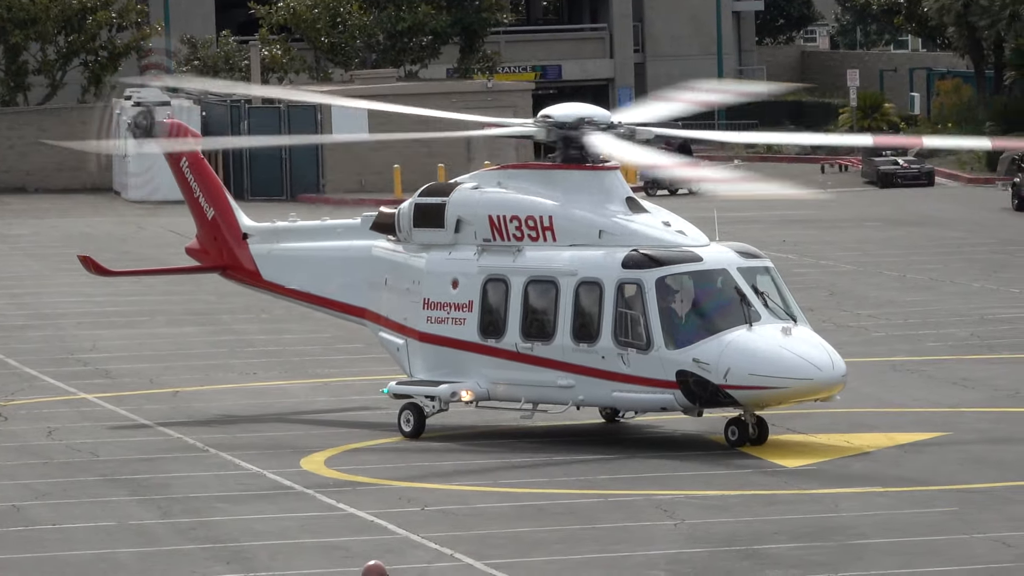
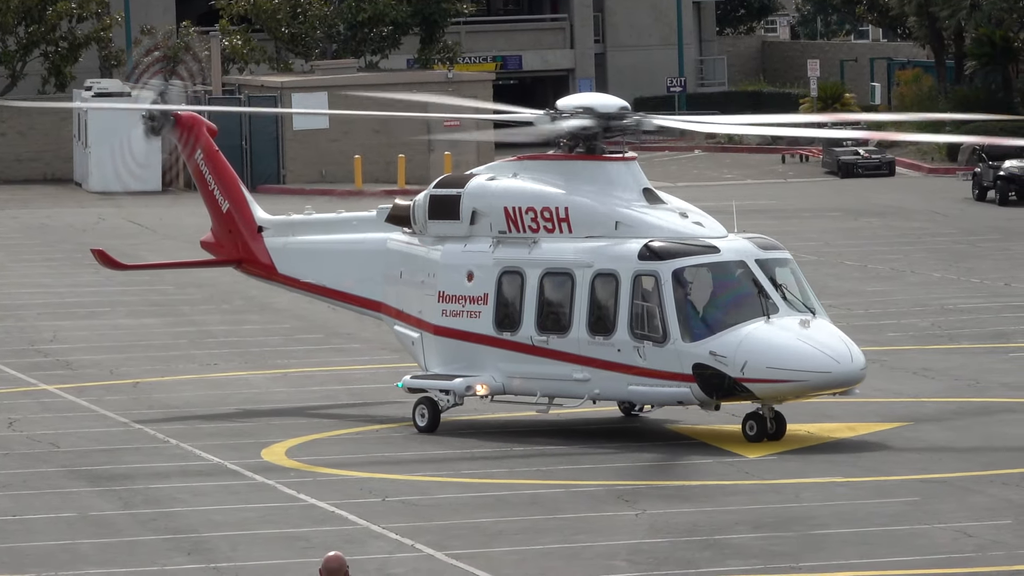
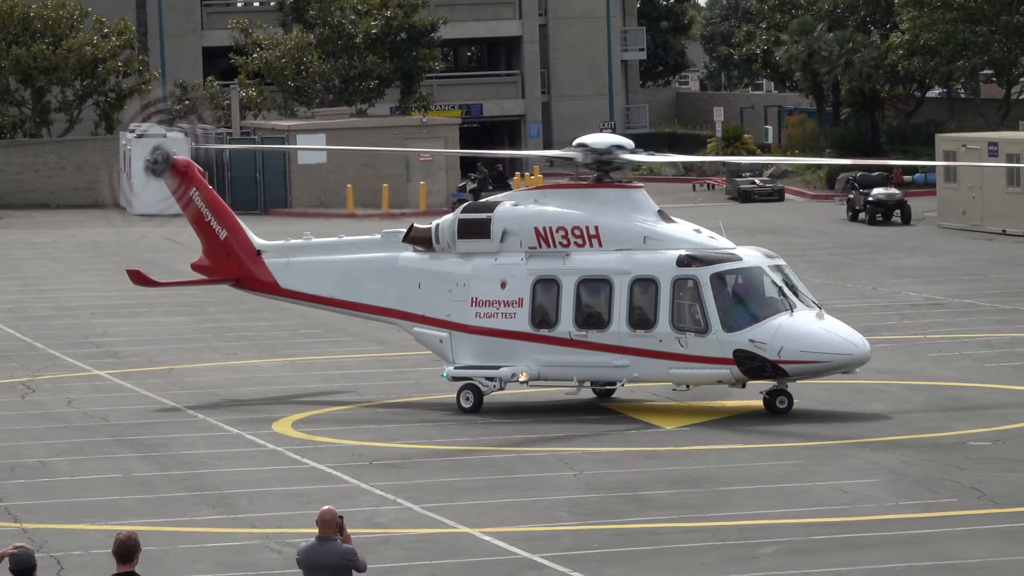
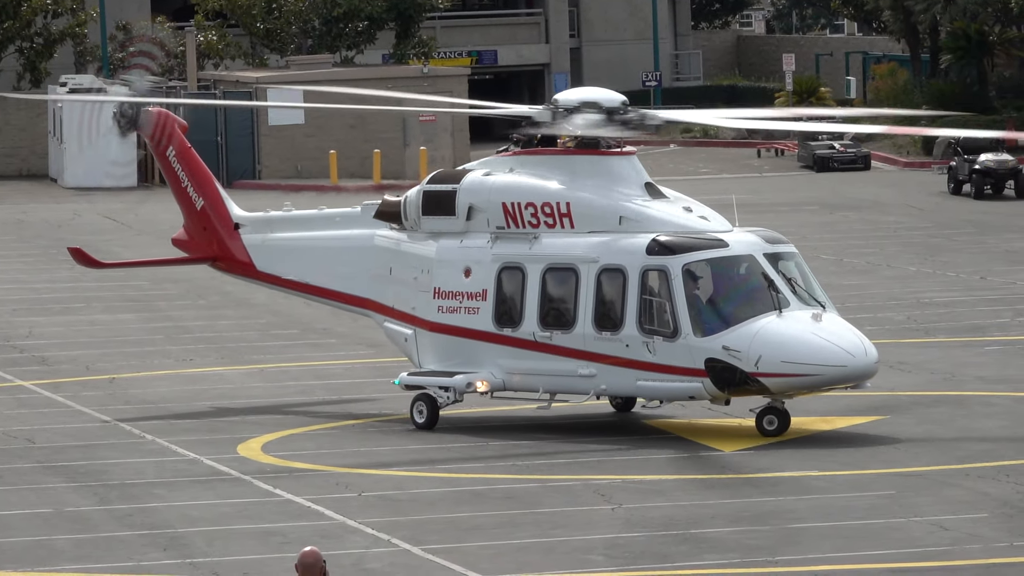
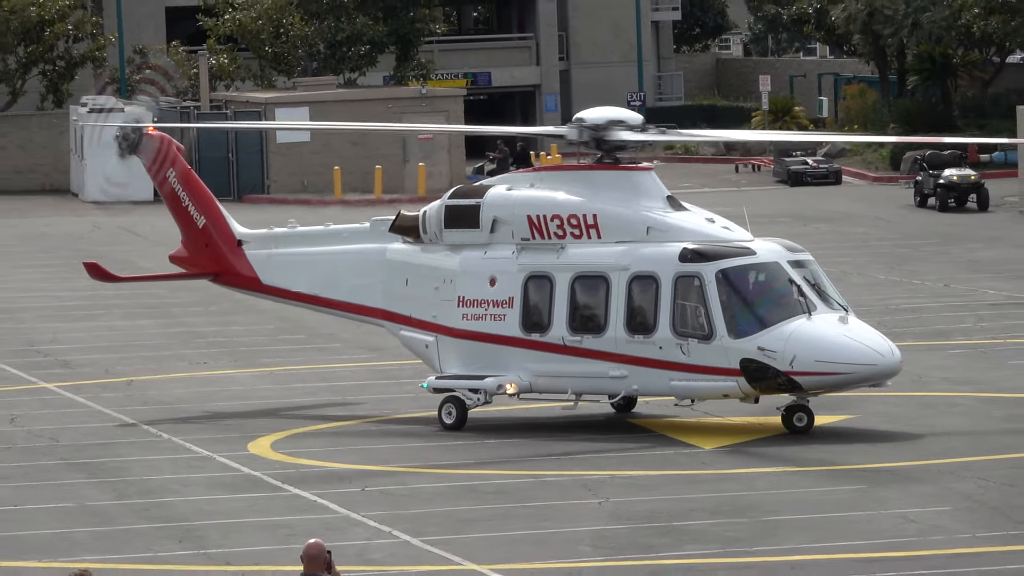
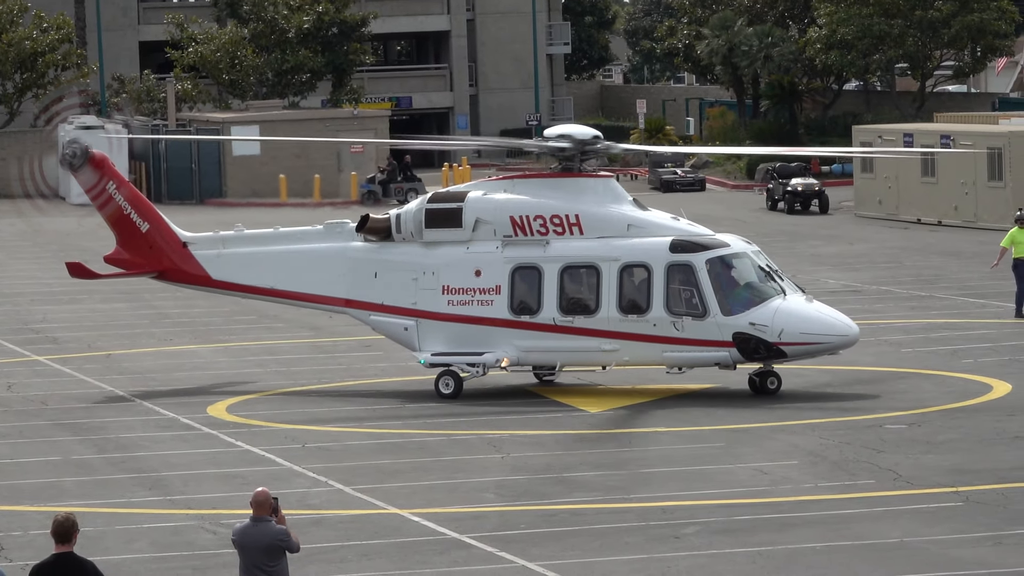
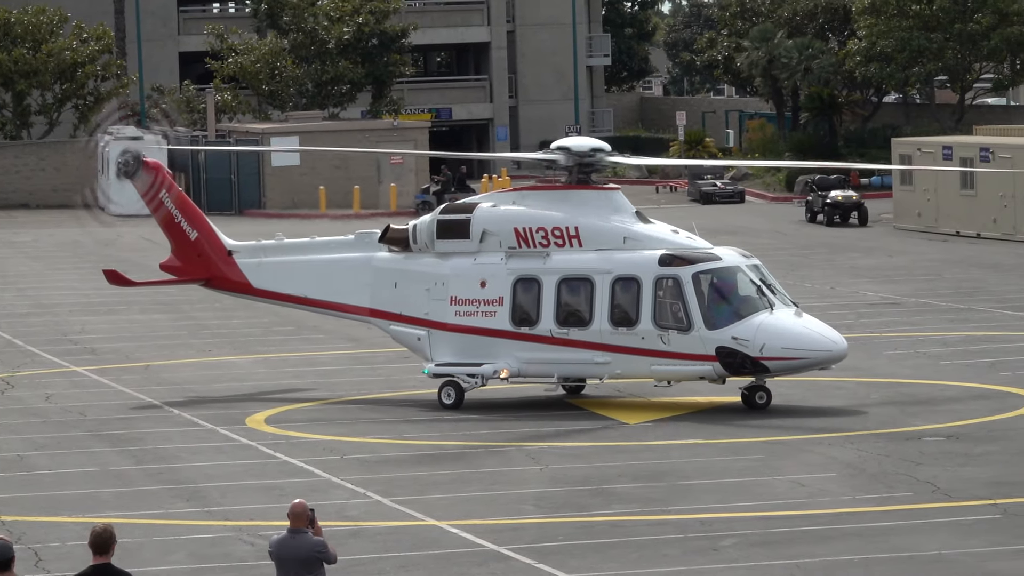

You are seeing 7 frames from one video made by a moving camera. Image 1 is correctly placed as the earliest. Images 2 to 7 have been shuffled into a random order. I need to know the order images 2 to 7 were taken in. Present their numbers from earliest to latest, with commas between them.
2, 4, 5, 3, 7, 6
